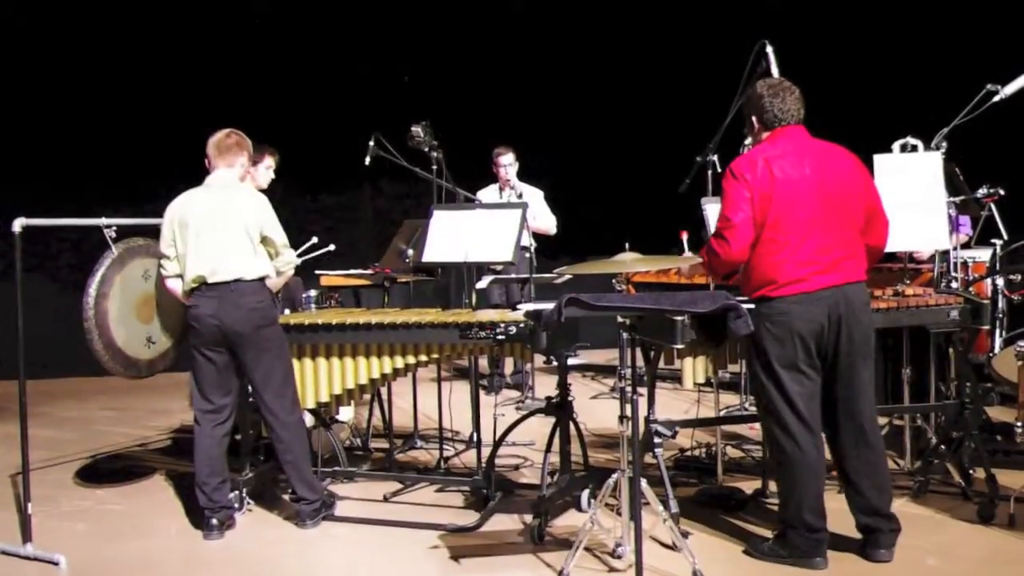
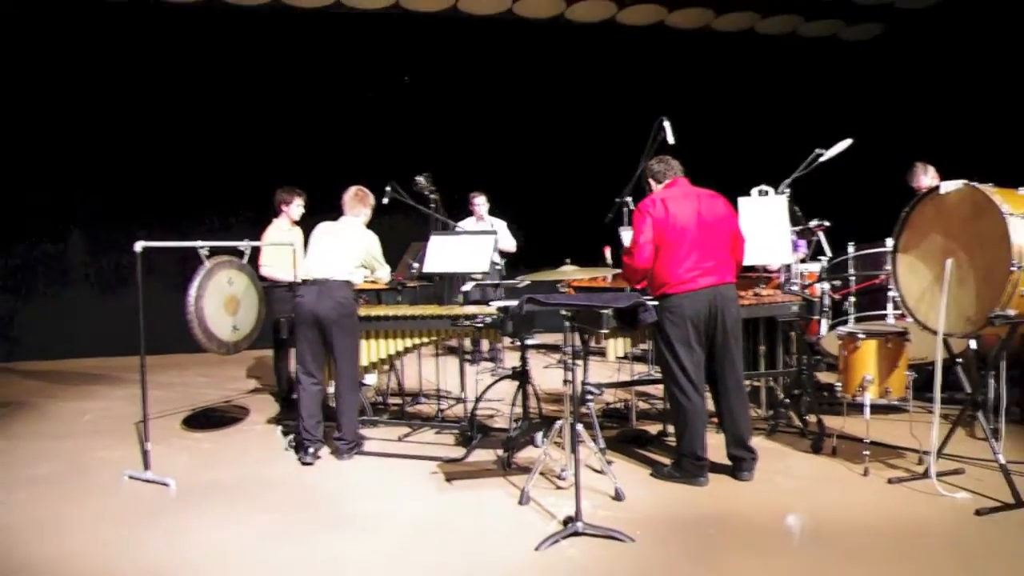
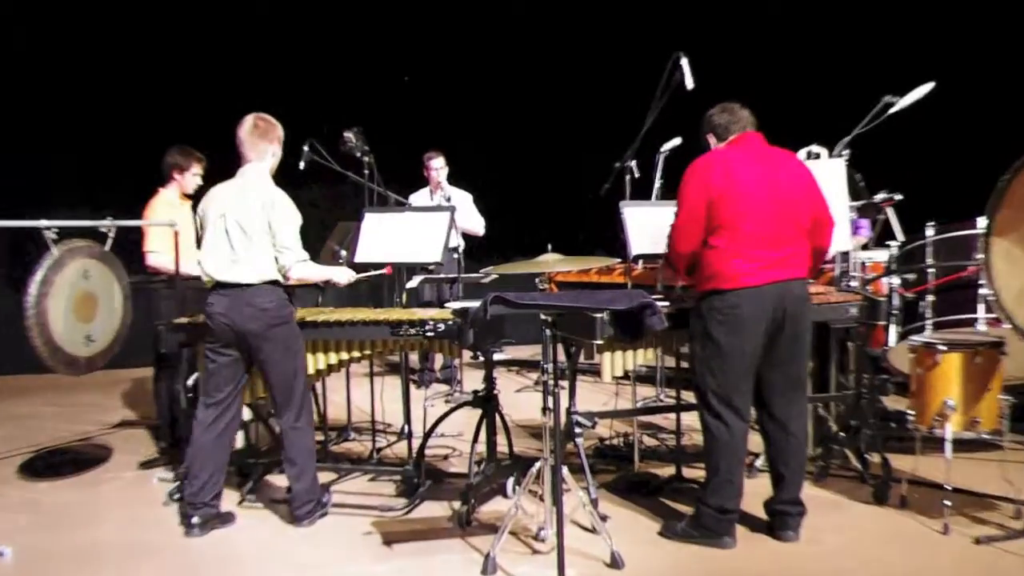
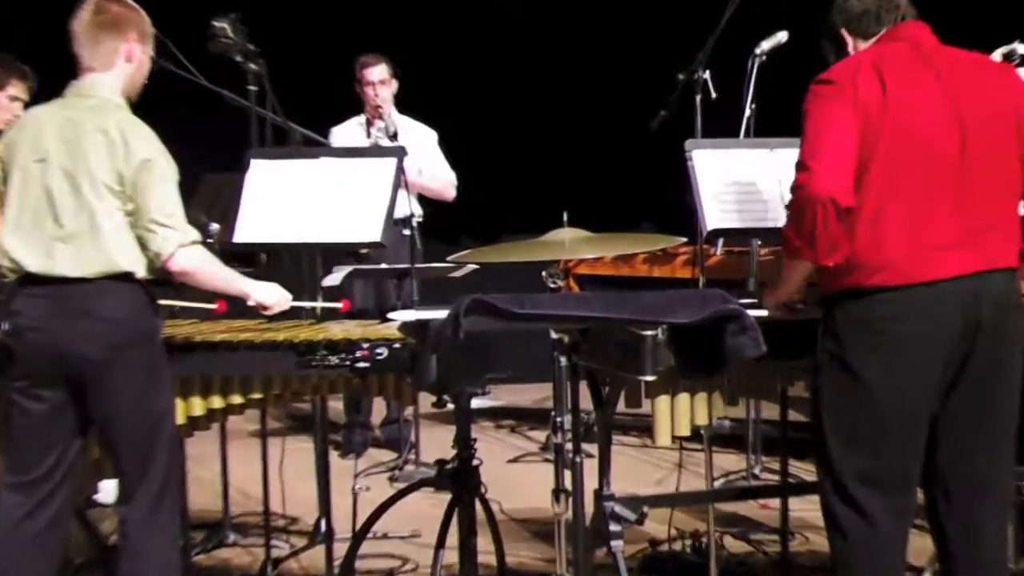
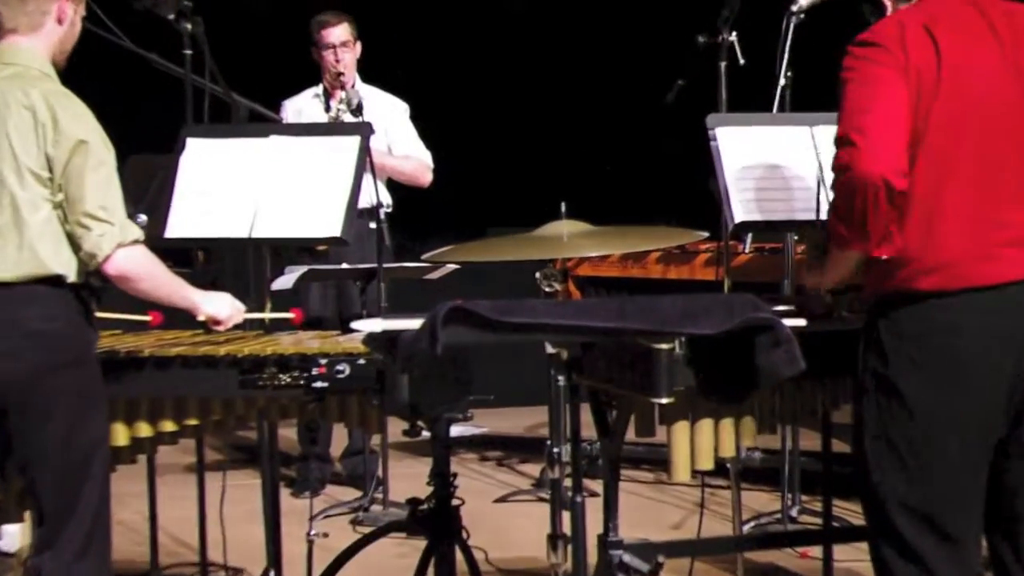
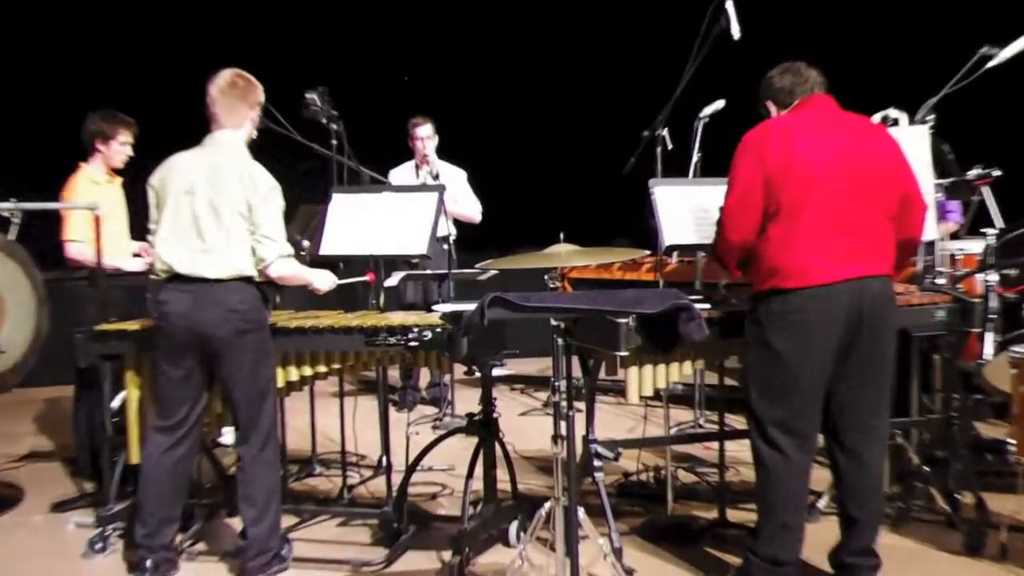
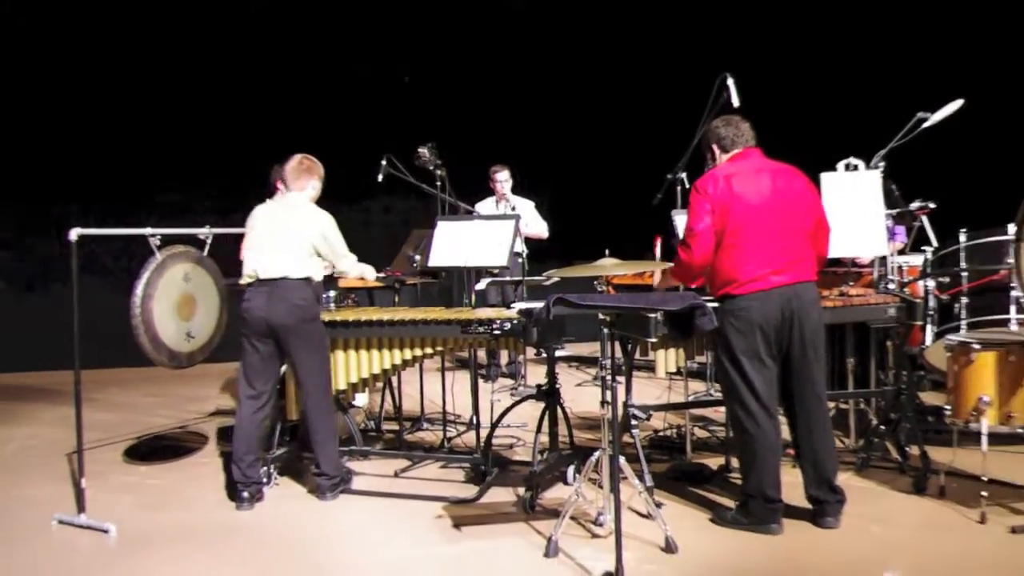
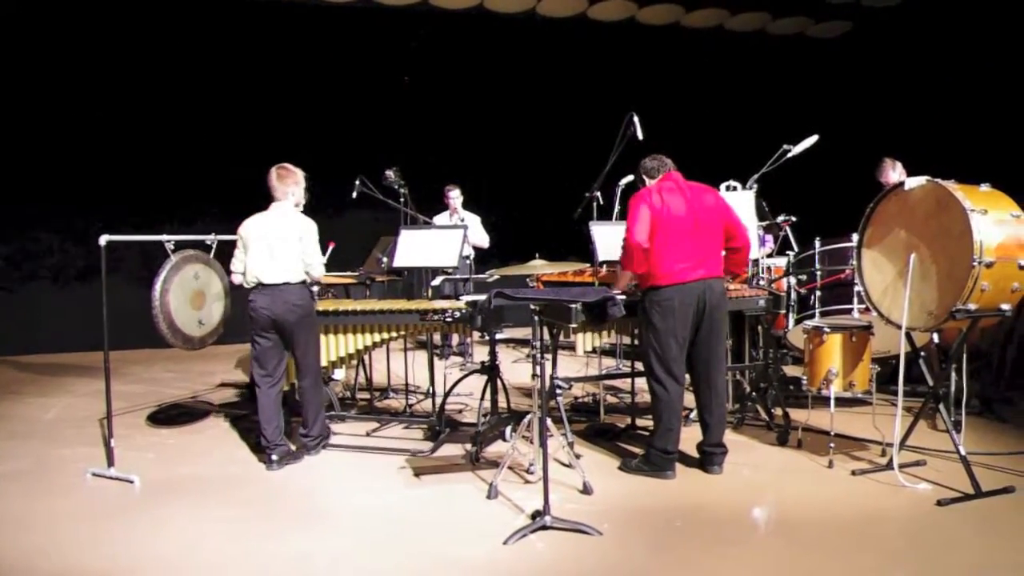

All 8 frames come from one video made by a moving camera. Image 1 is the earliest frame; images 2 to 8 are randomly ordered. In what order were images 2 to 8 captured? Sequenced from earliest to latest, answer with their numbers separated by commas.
7, 2, 8, 3, 6, 4, 5
